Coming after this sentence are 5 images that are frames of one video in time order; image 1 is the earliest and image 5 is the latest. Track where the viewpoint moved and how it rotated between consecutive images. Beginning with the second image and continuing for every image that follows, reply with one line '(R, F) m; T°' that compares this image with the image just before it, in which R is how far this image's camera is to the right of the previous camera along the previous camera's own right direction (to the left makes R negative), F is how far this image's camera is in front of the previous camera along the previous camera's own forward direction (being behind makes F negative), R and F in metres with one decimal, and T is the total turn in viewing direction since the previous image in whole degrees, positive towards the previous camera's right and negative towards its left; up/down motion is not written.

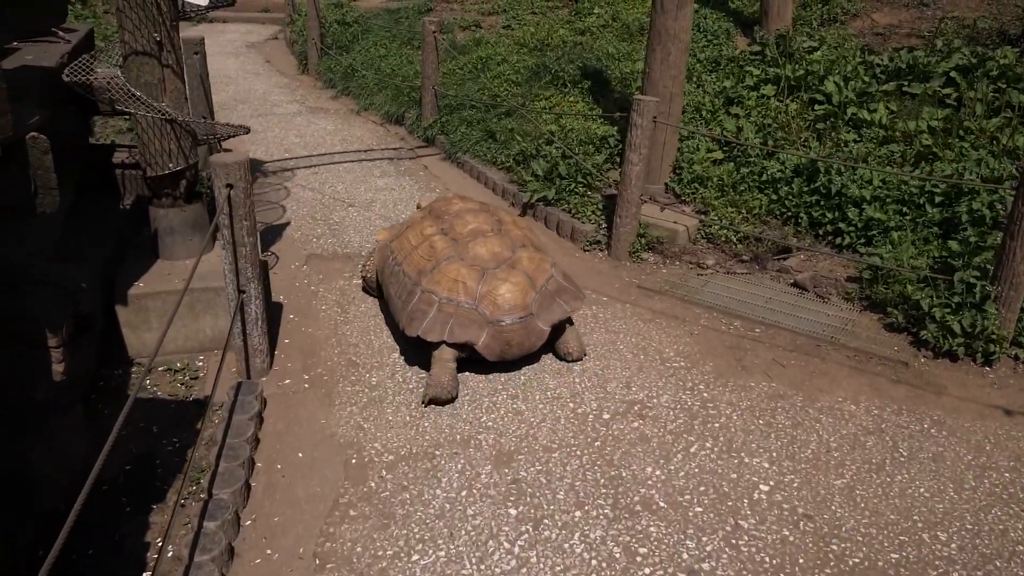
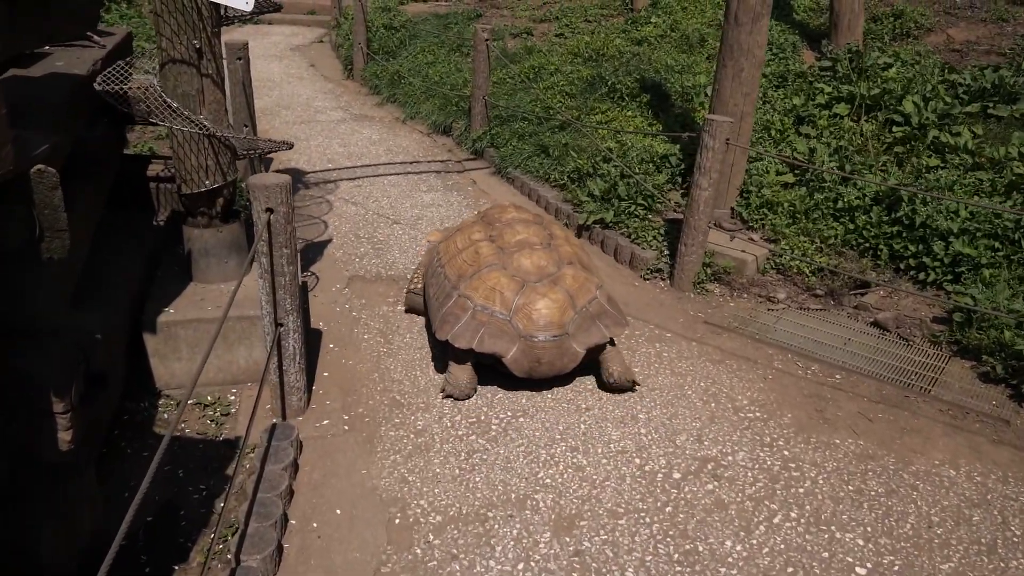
(-0.1, +0.4) m; -2°
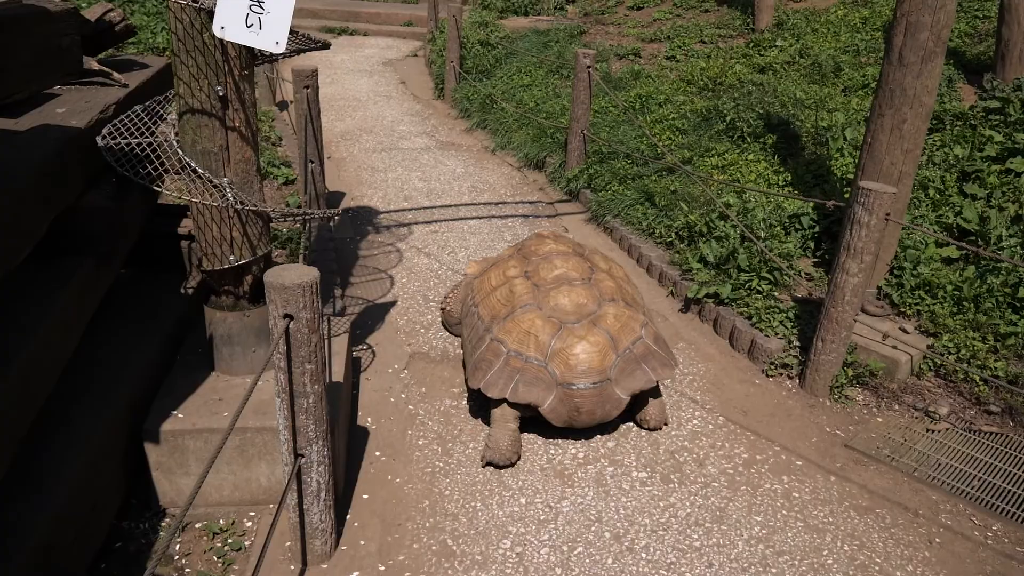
(0.0, +1.0) m; -6°
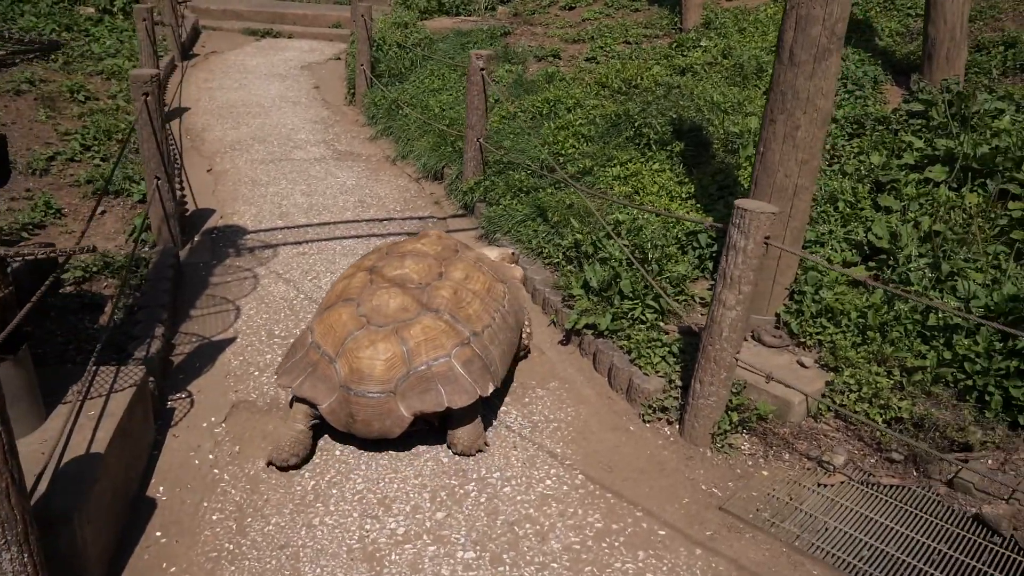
(+0.6, +0.6) m; +2°
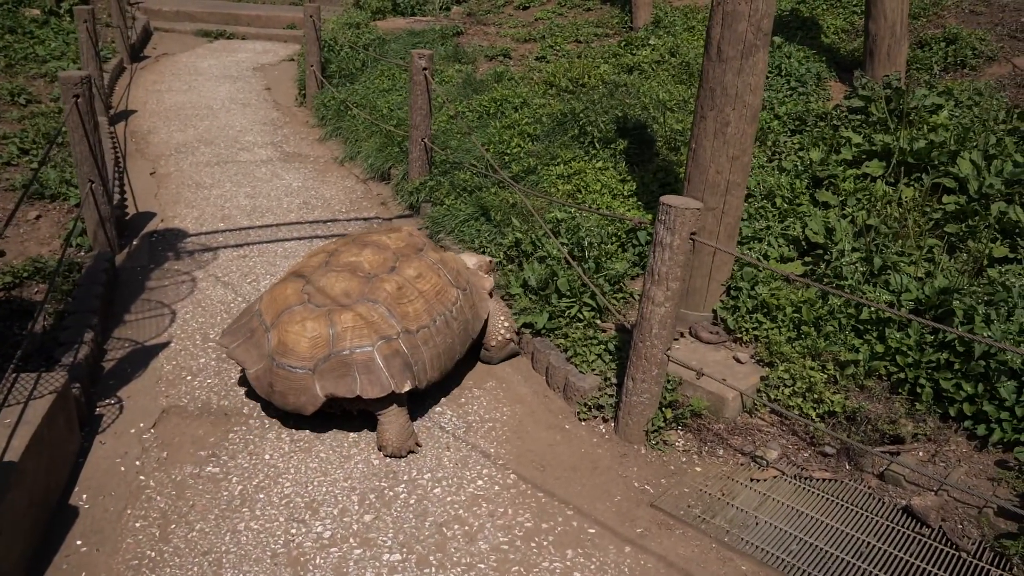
(+0.2, 0.0) m; +2°
